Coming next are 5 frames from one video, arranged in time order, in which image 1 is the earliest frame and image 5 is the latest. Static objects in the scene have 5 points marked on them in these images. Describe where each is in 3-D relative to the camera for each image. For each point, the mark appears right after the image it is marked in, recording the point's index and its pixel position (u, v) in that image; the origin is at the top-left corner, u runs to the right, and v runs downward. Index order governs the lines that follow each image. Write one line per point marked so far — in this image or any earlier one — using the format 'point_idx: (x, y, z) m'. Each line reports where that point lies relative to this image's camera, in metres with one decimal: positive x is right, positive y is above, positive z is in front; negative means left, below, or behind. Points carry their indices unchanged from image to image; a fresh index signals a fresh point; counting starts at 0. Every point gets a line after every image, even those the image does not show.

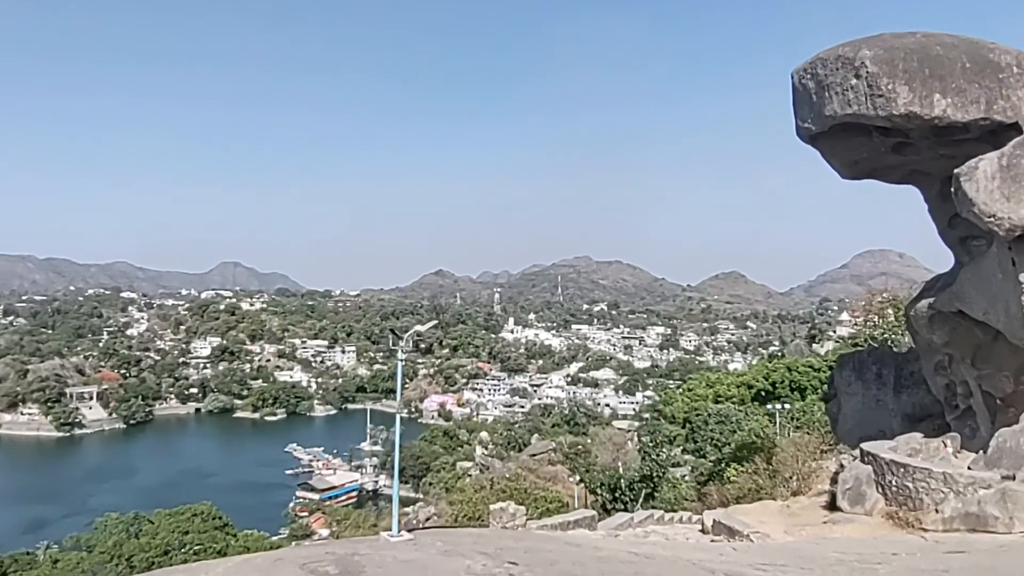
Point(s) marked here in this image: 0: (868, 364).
0: (+3.9, -0.8, +9.6) m
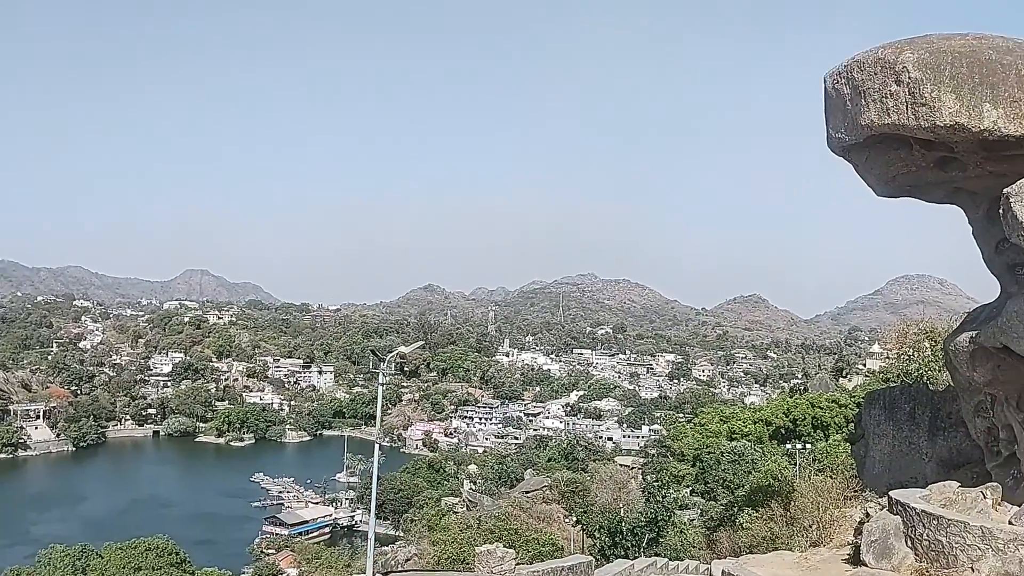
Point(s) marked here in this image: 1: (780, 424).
0: (+3.8, -1.1, +8.5) m
1: (+5.2, -2.7, +17.3) m
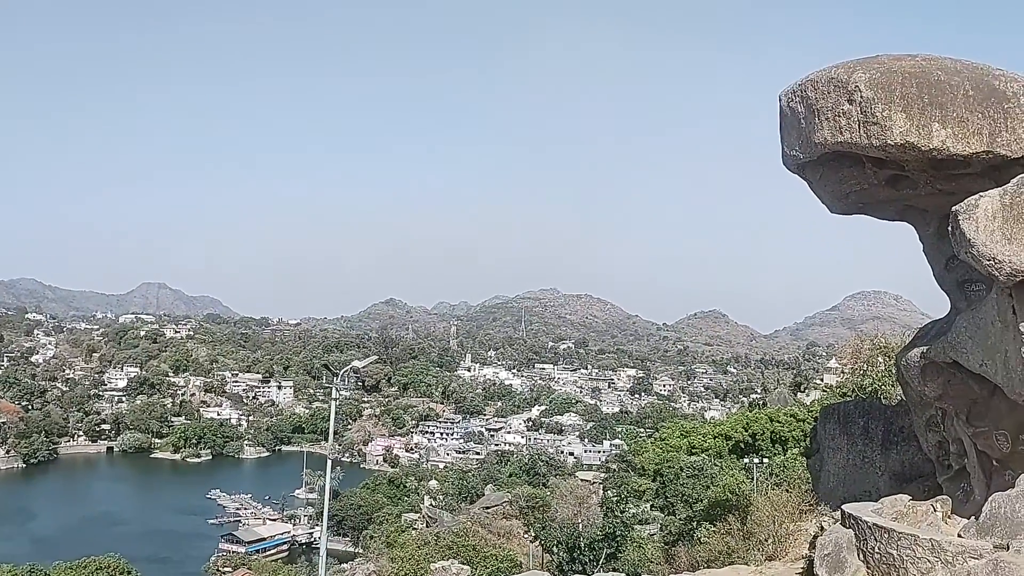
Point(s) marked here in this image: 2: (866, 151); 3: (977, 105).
0: (+3.4, -1.3, +8.6) m
1: (+4.5, -3.0, +17.4) m
2: (+2.5, +1.0, +6.1) m
3: (+3.2, +1.3, +6.0) m
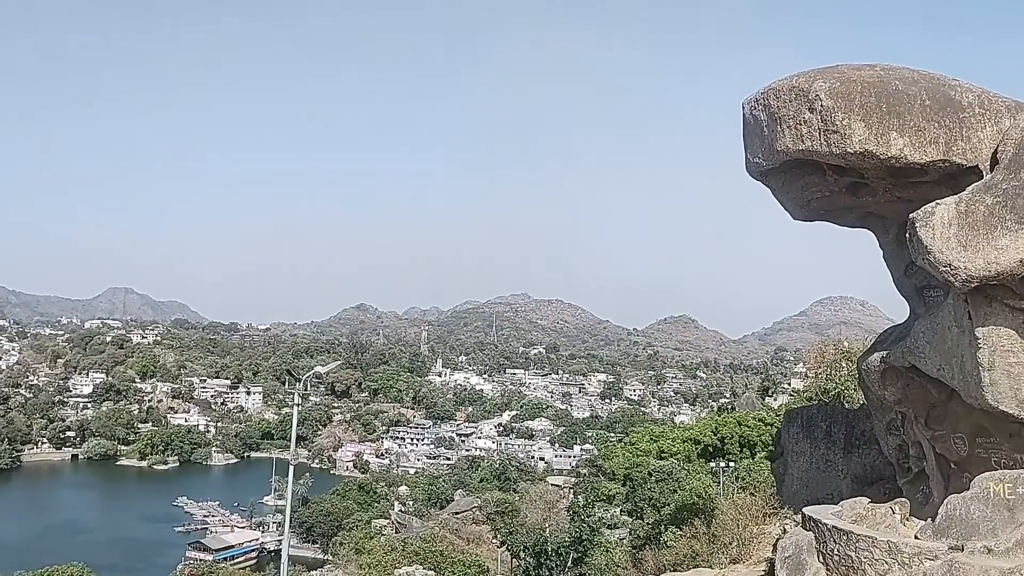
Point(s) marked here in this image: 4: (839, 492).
0: (+3.1, -1.3, +8.7) m
1: (+4.0, -3.1, +17.5) m
2: (+2.3, +0.9, +6.2) m
3: (+3.0, +1.2, +6.1) m
4: (+3.2, -2.0, +8.4) m
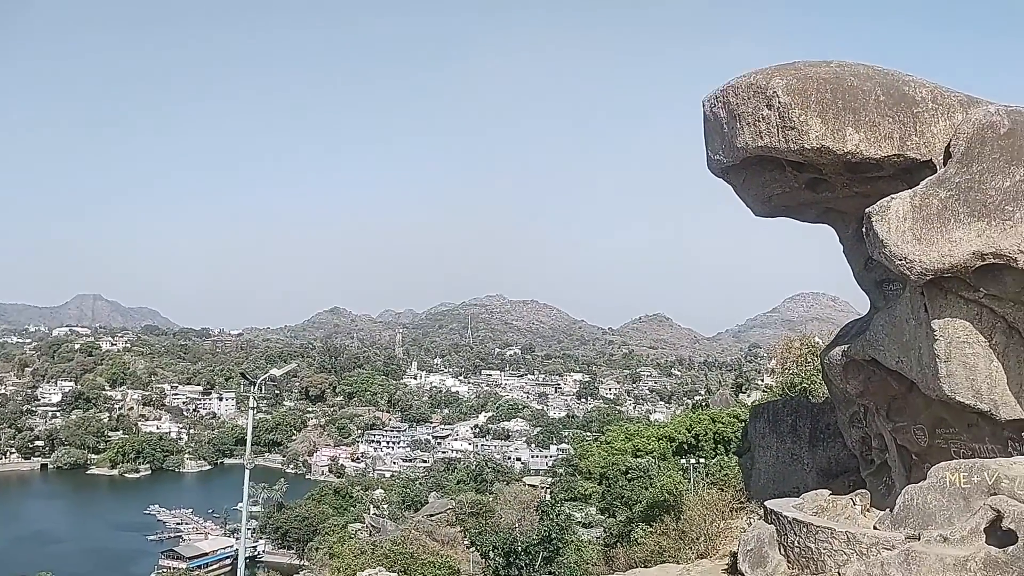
0: (+2.8, -1.3, +8.7) m
1: (+3.5, -3.1, +17.6) m
2: (+2.0, +1.0, +6.2) m
3: (+2.7, +1.3, +6.1) m
4: (+3.0, -2.0, +8.5) m
